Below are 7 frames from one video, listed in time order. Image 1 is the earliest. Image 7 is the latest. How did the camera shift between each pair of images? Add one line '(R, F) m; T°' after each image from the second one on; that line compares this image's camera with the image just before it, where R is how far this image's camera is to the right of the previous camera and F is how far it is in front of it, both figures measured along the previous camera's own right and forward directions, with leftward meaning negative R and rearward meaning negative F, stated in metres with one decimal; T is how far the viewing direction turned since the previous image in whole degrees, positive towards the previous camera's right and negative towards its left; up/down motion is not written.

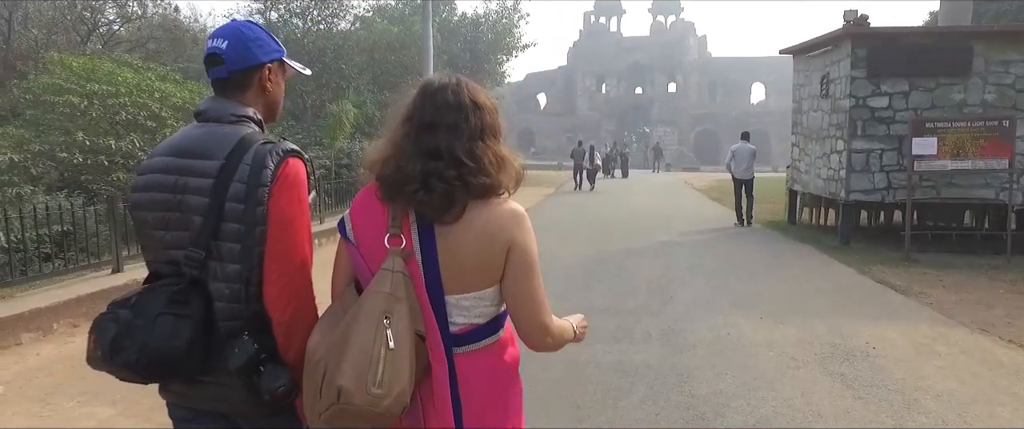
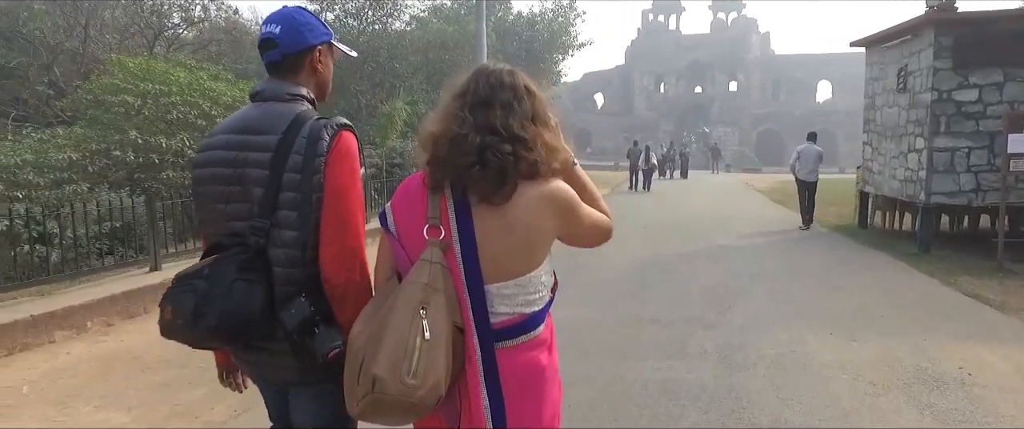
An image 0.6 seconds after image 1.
(+0.1, +0.3) m; -5°
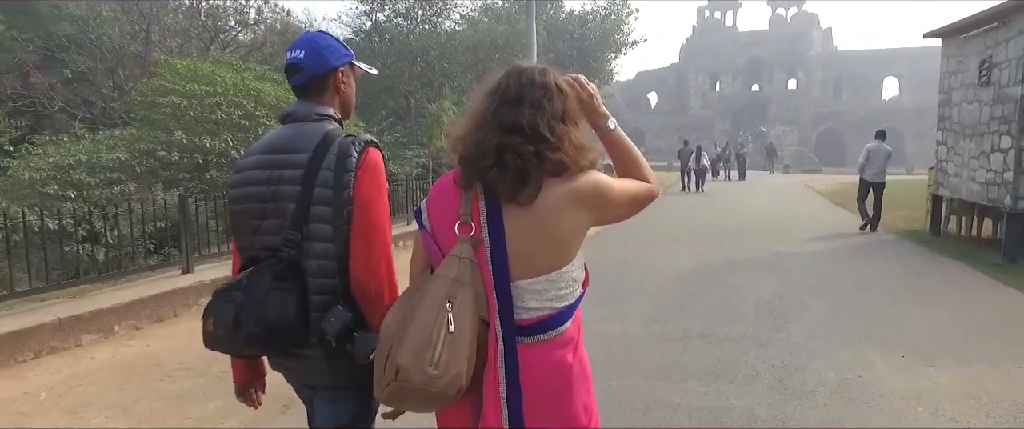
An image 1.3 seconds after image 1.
(+0.1, +0.3) m; -4°
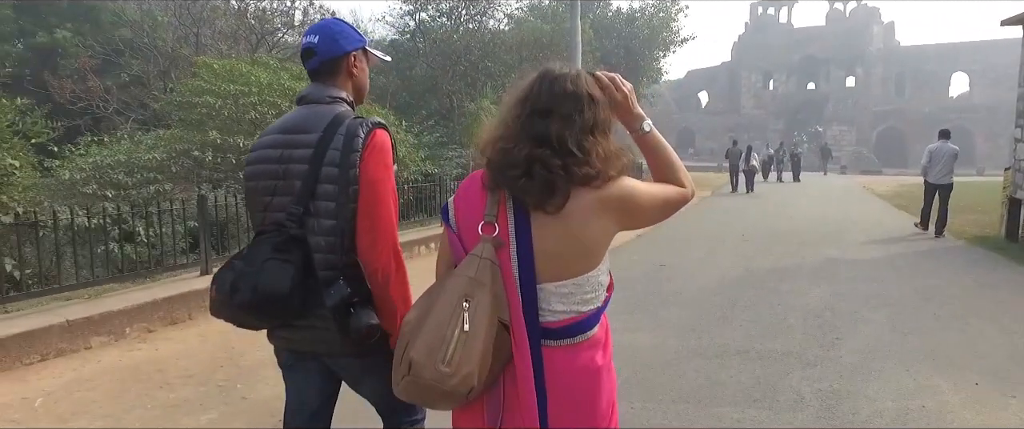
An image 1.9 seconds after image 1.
(+0.2, +0.3) m; -4°
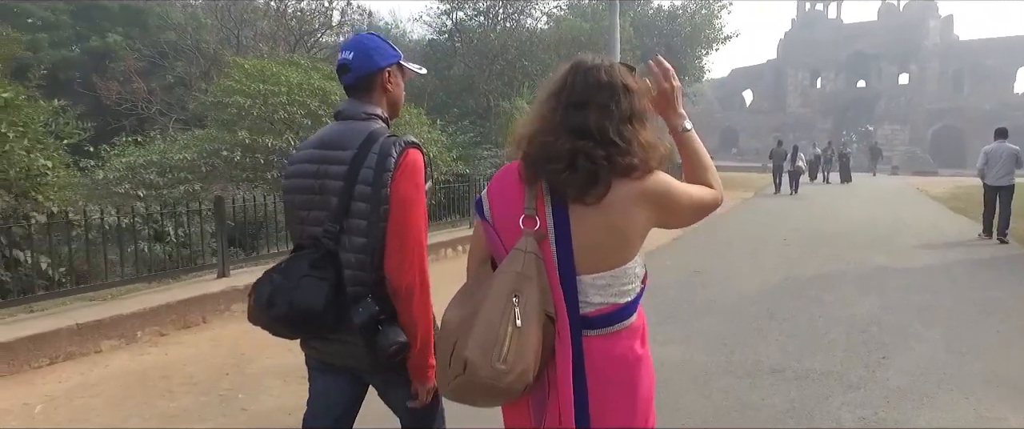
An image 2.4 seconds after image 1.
(+0.1, +0.2) m; -3°
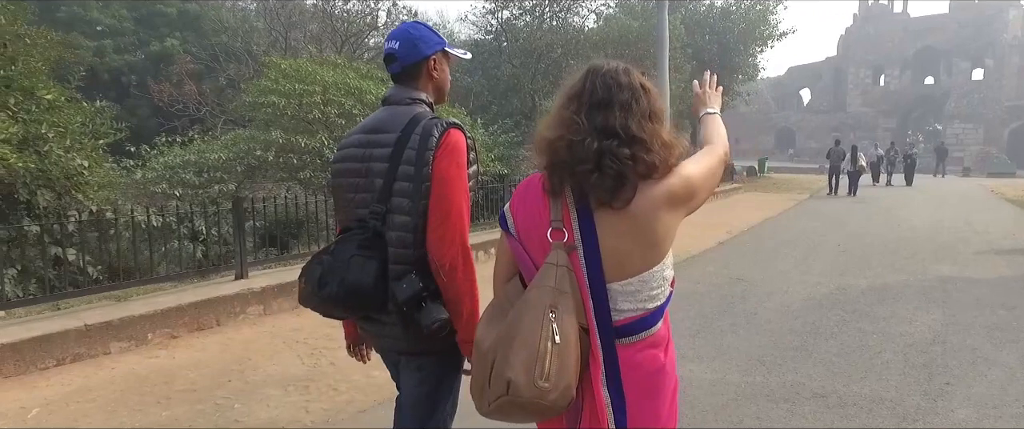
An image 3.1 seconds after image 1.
(+0.2, +0.3) m; -4°
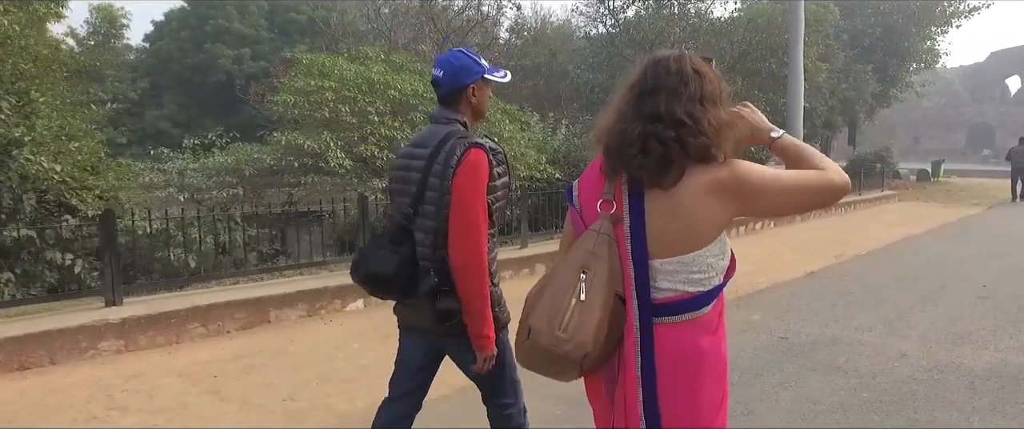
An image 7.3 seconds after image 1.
(+1.3, +1.6) m; -14°
